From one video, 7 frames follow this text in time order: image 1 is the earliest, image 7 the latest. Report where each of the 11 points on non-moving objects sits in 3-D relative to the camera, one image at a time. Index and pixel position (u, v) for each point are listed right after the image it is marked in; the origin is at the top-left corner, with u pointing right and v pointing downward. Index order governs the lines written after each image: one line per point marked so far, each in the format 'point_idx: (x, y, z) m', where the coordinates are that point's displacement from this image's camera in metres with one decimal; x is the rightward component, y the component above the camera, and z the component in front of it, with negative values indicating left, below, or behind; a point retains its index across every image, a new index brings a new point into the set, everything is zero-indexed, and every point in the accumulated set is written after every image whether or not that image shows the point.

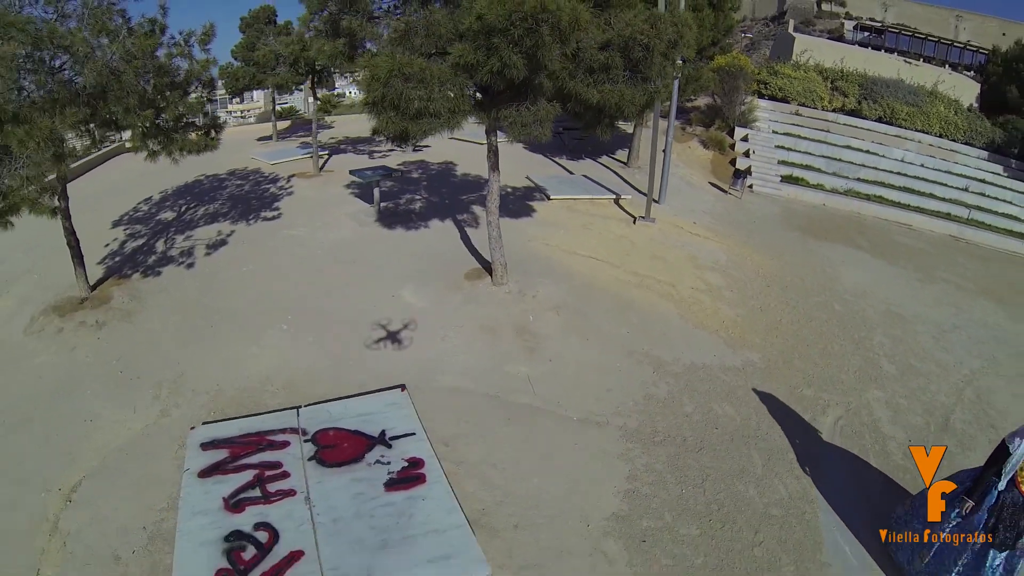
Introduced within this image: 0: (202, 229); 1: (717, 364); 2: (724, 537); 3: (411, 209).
0: (-5.8, +1.2, +13.1) m
1: (+2.5, -0.9, +8.1) m
2: (+1.6, -2.0, +5.4) m
3: (-2.0, +1.6, +13.5) m
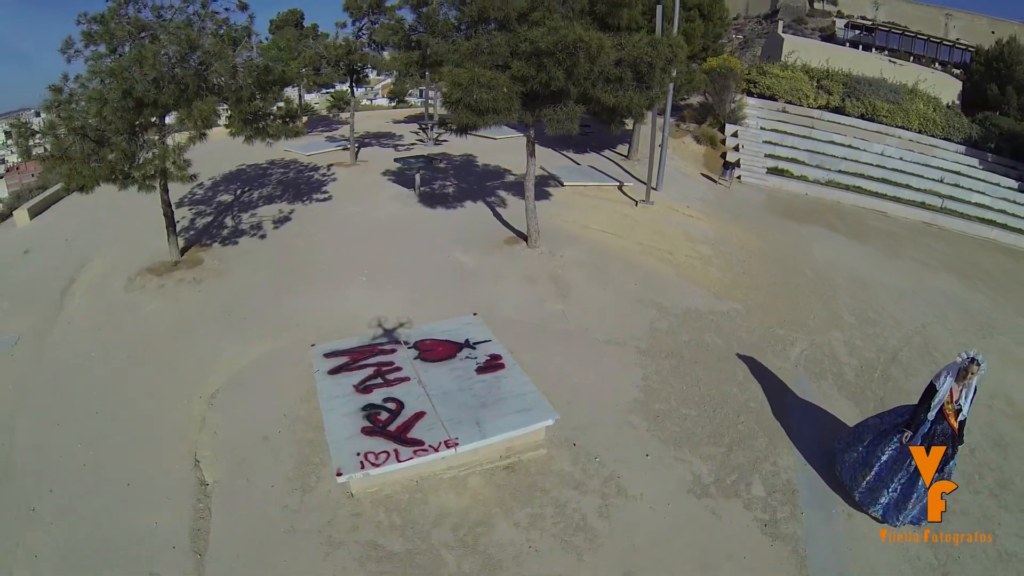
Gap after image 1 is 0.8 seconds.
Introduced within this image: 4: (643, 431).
0: (-5.4, +1.8, +15.0) m
1: (+3.0, -0.3, +10.1) m
2: (+2.1, -1.4, +7.4) m
3: (-1.5, +2.2, +15.5) m
4: (+1.3, -1.5, +7.0) m
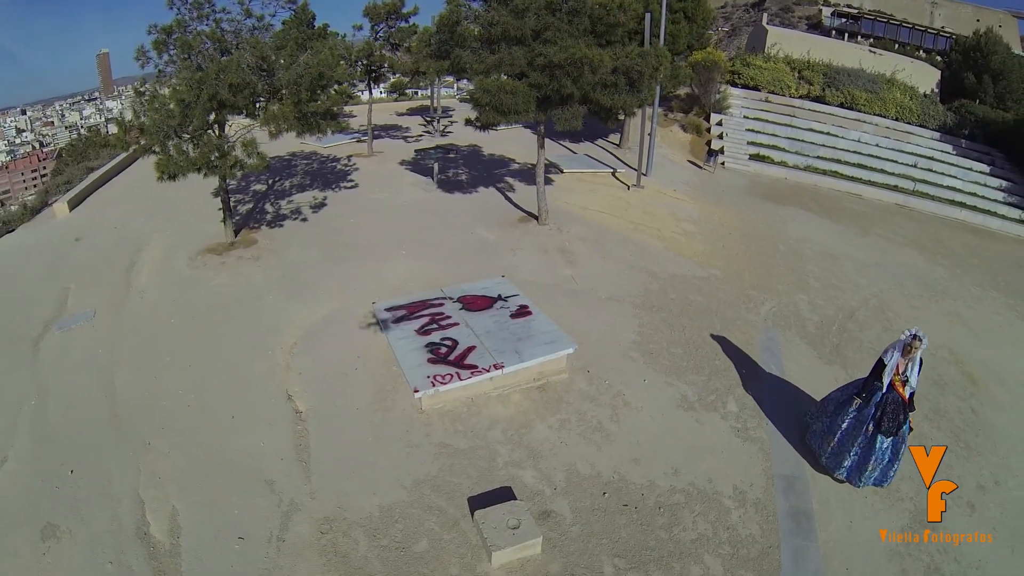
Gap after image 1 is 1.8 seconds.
0: (-5.2, +2.3, +16.7) m
1: (+3.3, +0.2, +12.0) m
2: (+2.5, -0.9, +9.3) m
3: (-1.4, +2.8, +17.3) m
4: (+1.6, -1.0, +8.8) m
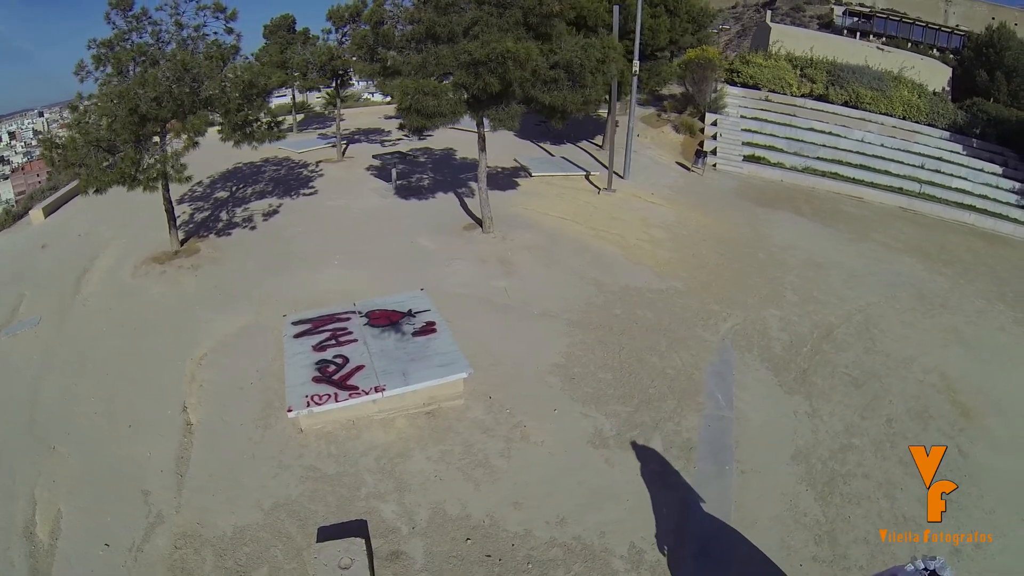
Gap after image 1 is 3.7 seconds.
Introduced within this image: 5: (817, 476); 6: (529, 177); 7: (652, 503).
0: (-6.1, +2.1, +15.9) m
1: (+2.2, 0.0, +11.0) m
2: (+1.4, -1.2, +8.3) m
3: (-2.2, +2.6, +16.4) m
4: (+0.5, -1.2, +7.9) m
5: (+3.3, -2.1, +7.3) m
6: (+0.4, +2.8, +16.7) m
7: (+1.3, -2.1, +6.5) m
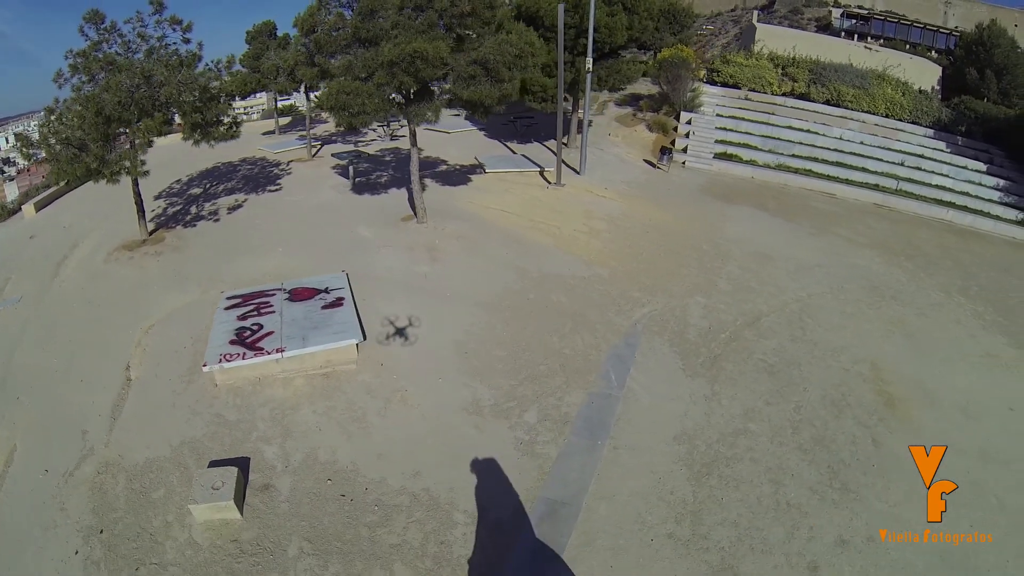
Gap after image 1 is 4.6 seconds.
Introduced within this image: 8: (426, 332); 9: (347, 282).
0: (-7.2, +2.2, +16.5) m
1: (+1.0, +0.2, +11.4) m
2: (+0.2, -0.9, +8.7) m
3: (-3.4, +2.7, +16.9) m
4: (-0.7, -1.0, +8.3) m
5: (+2.1, -1.9, +7.7) m
6: (-0.7, +3.0, +17.1) m
7: (0.0, -1.9, +6.9) m
8: (-1.2, -0.6, +9.1) m
9: (-2.4, 0.0, +9.8) m
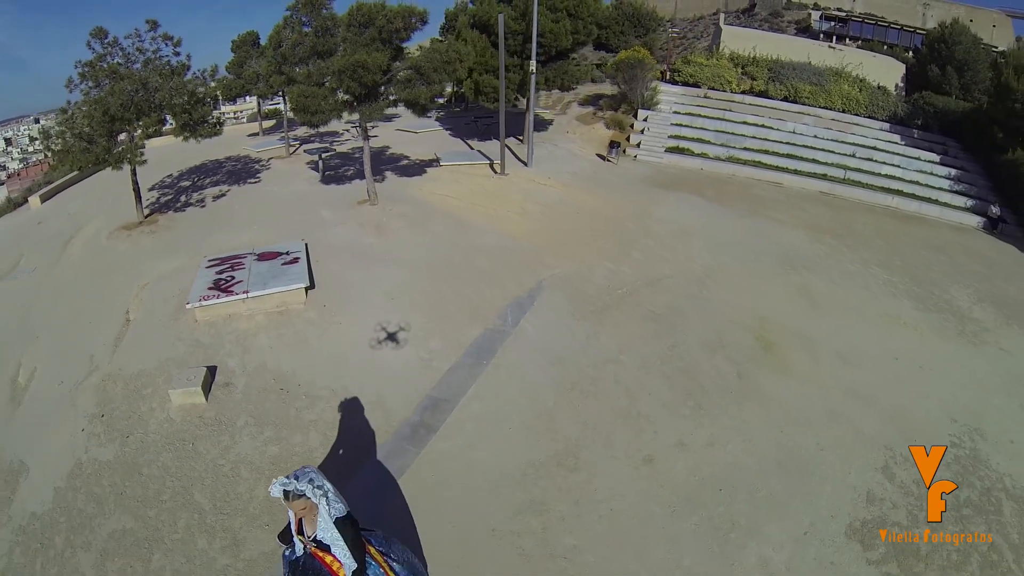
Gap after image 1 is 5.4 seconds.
0: (-8.6, +2.7, +18.6) m
1: (-0.3, +0.8, +13.5) m
2: (-1.2, -0.3, +10.8) m
3: (-4.7, +3.3, +19.0) m
4: (-2.1, -0.4, +10.4) m
5: (+0.8, -1.2, +9.7) m
6: (-2.1, +3.5, +19.2) m
7: (-1.3, -1.2, +8.9) m
8: (-2.5, 0.0, +11.1) m
9: (-3.8, +0.6, +11.9) m
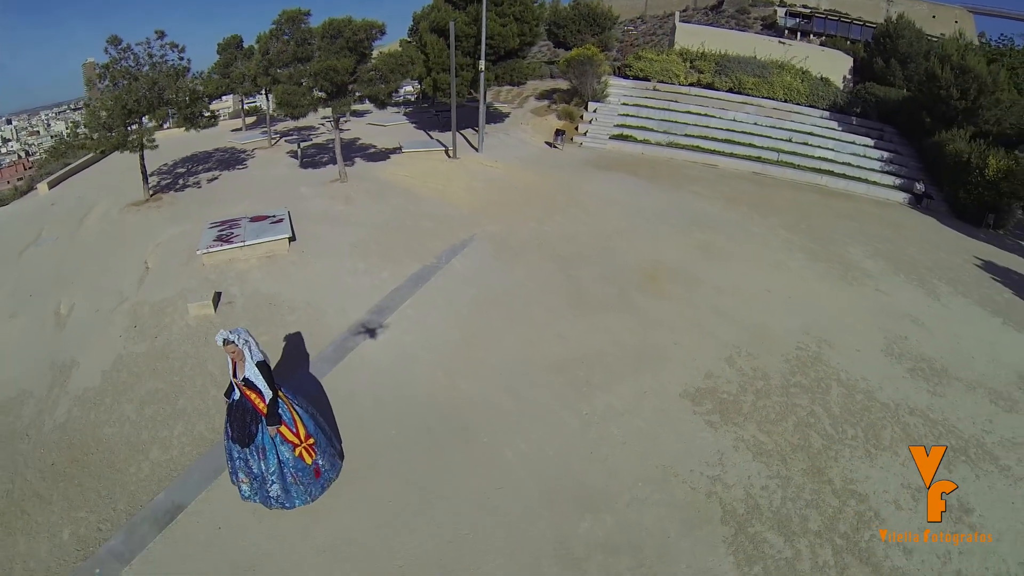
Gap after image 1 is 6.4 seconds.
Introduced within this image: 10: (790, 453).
0: (-10.1, +3.5, +21.4) m
1: (-1.8, +1.9, +16.4) m
2: (-2.6, +0.8, +13.7) m
3: (-6.3, +4.2, +21.9) m
4: (-3.5, +0.7, +13.3) m
5: (-0.6, -0.1, +12.6) m
6: (-3.7, +4.5, +22.1) m
7: (-2.7, -0.2, +11.8) m
8: (-3.9, +1.0, +14.0) m
9: (-5.2, +1.6, +14.8) m
10: (+4.1, -2.5, +9.7) m
